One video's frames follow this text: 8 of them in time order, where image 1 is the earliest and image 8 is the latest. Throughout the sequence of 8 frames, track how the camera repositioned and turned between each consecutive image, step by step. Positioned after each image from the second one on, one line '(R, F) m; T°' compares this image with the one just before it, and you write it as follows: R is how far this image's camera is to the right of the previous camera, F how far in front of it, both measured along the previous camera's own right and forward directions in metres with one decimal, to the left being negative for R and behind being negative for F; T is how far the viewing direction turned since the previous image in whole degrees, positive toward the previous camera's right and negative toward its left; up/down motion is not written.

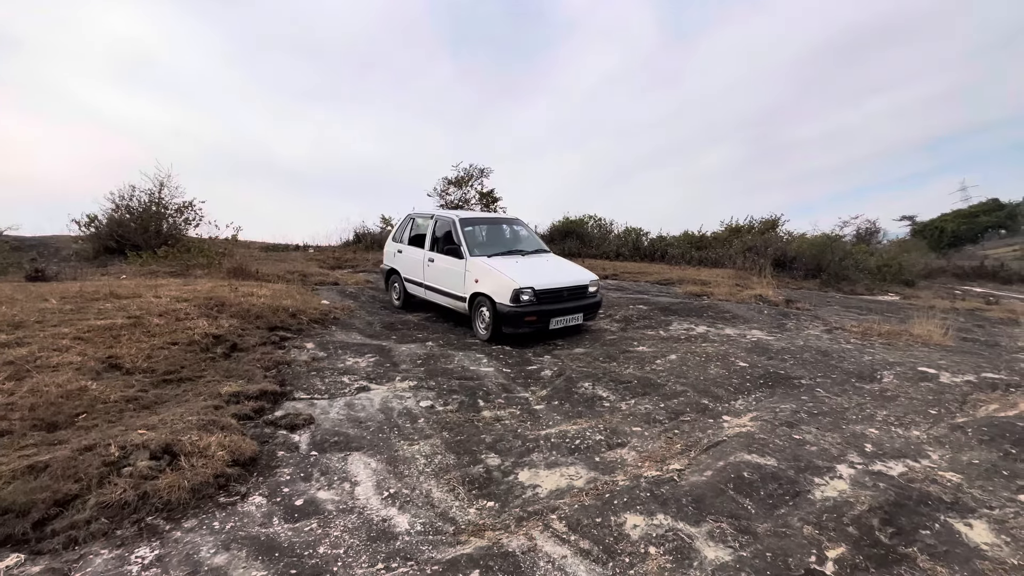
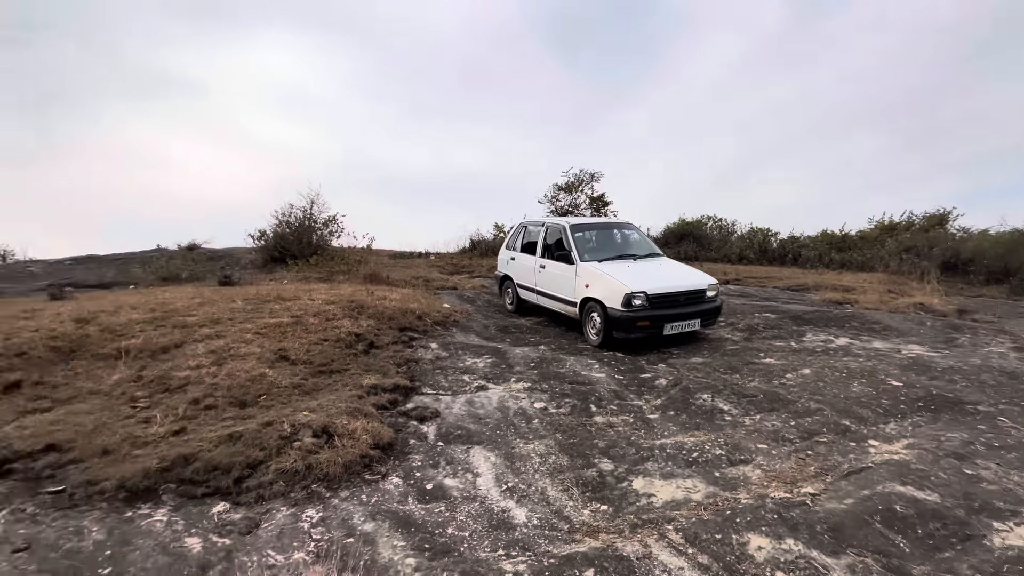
(0.0, -0.1) m; -14°
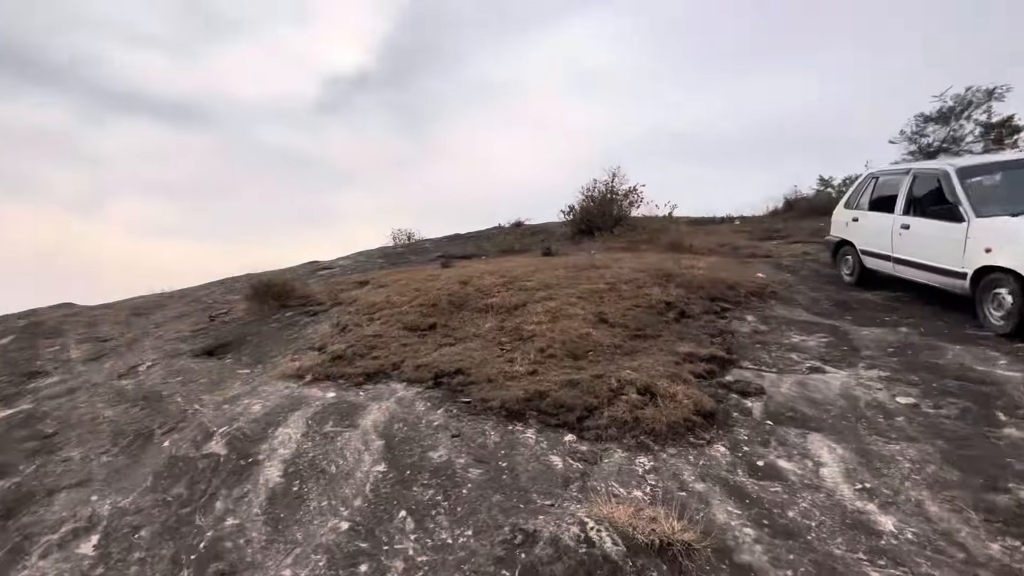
(-0.2, -0.2) m; -35°
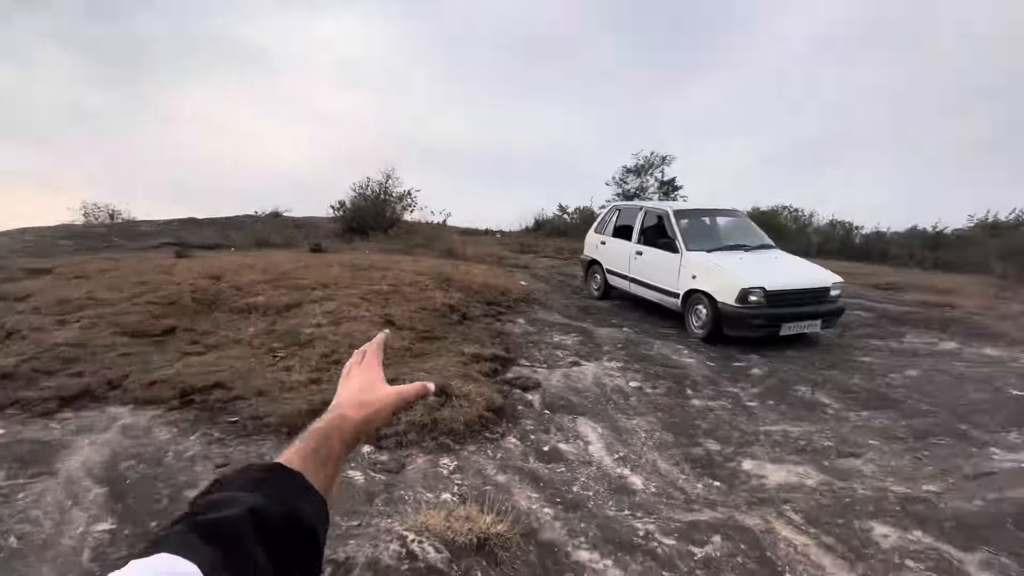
(-0.3, +0.2) m; +29°
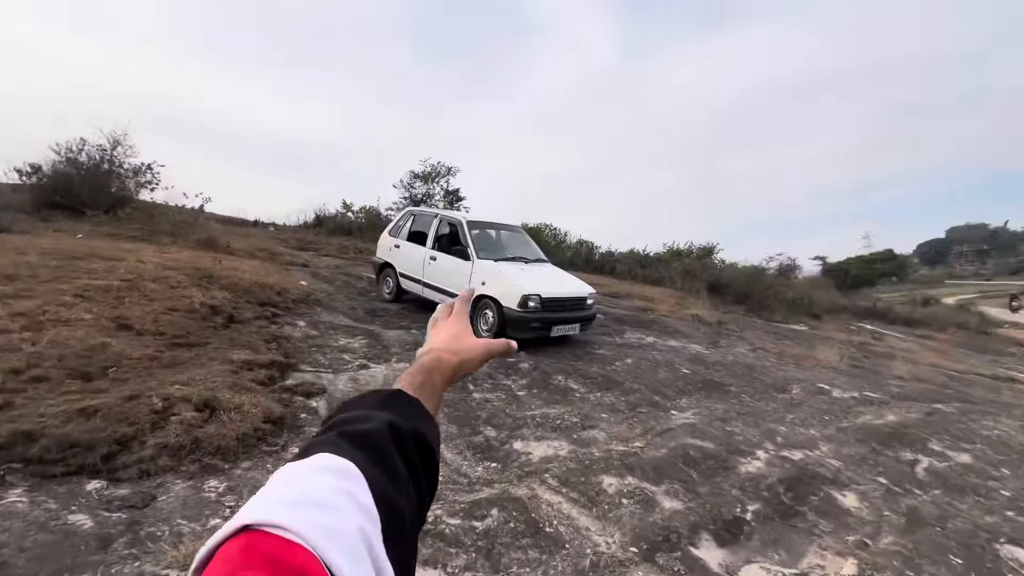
(-0.1, -0.1) m; +27°
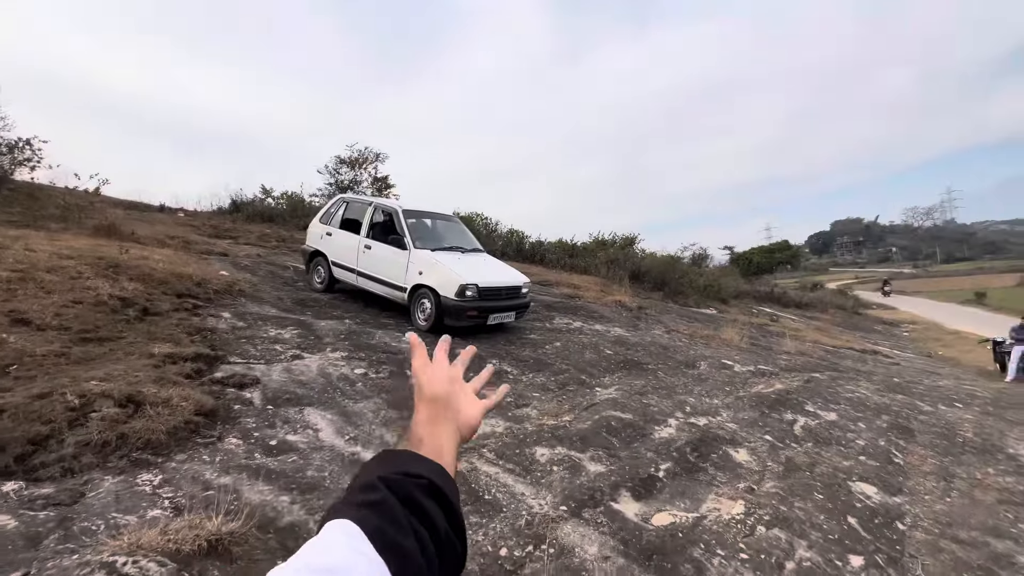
(-0.1, -0.2) m; +9°
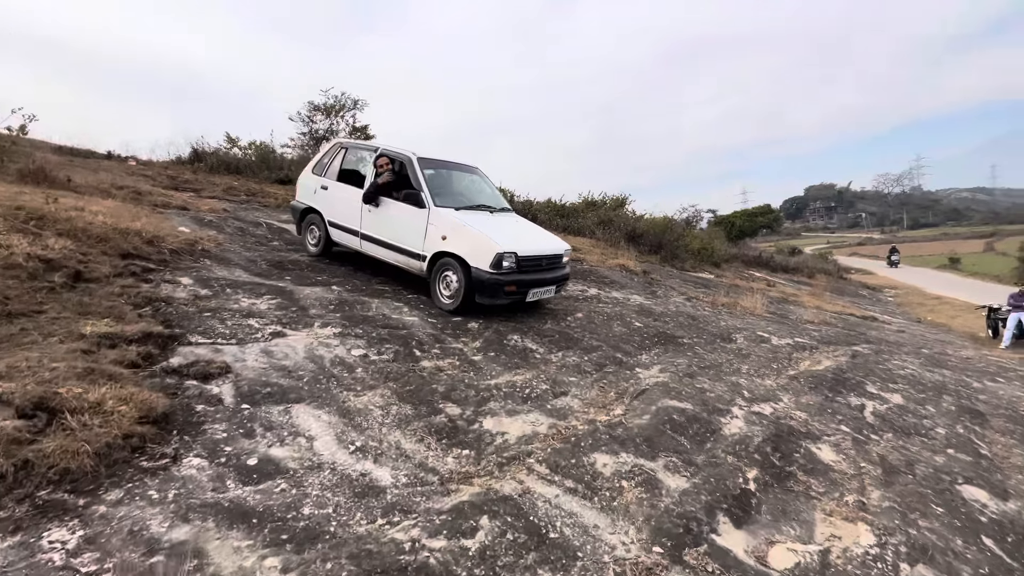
(-0.5, +1.0) m; +3°
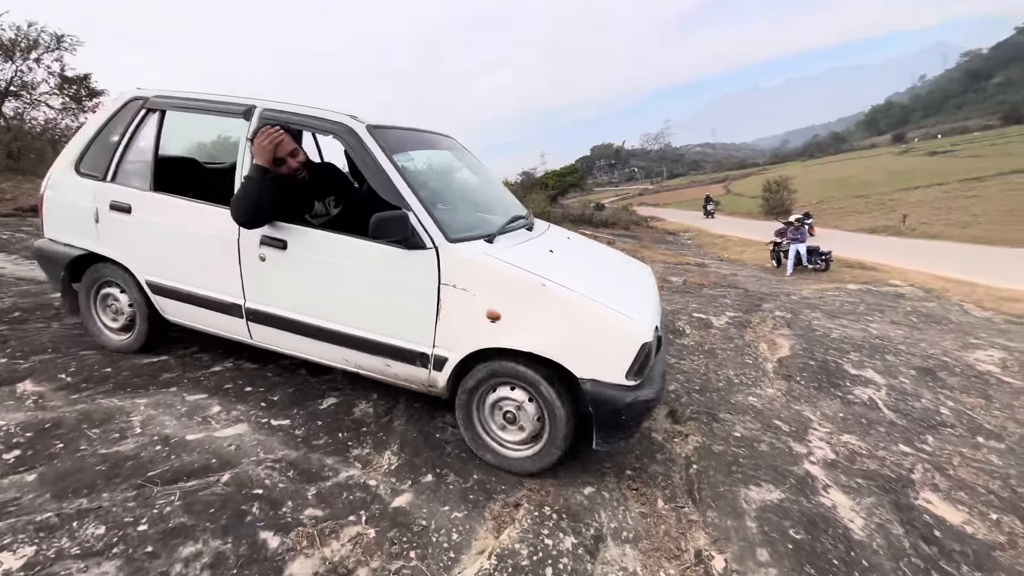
(-0.5, +2.3) m; +21°
